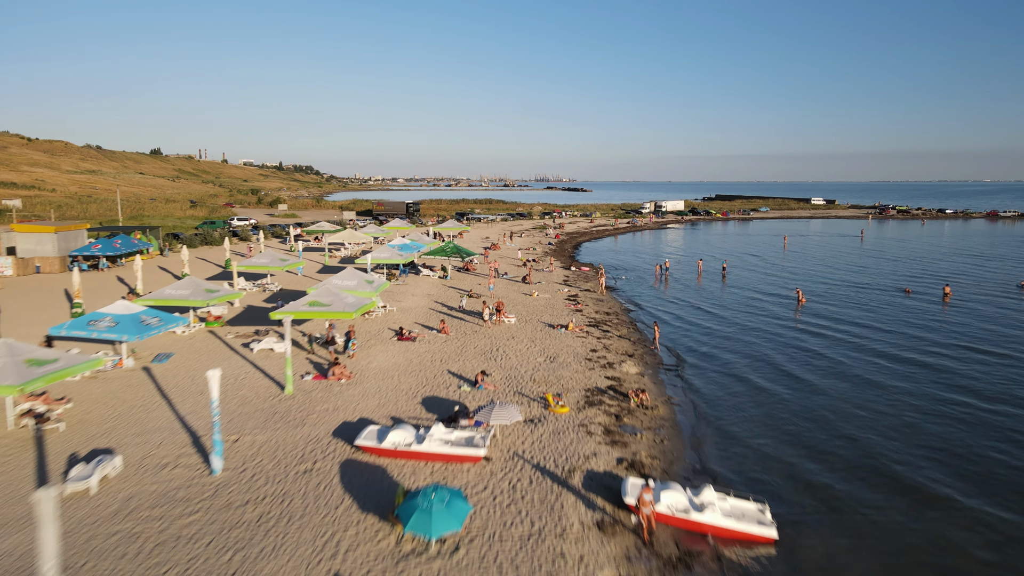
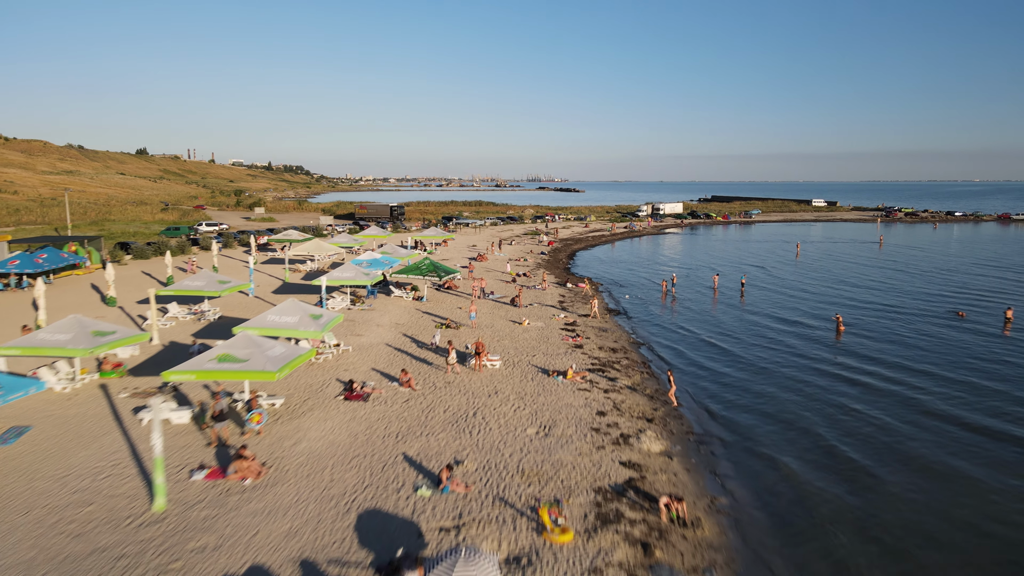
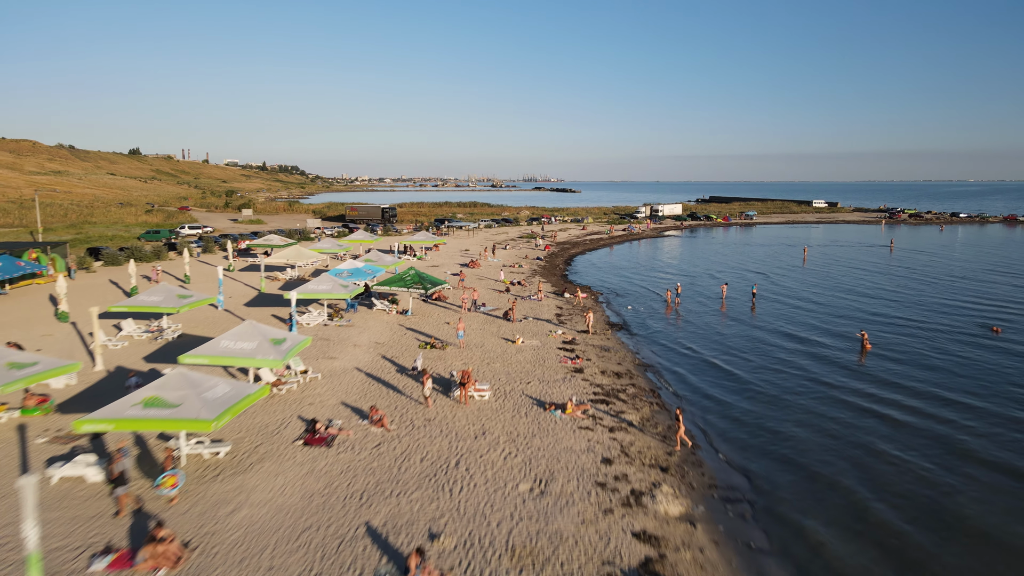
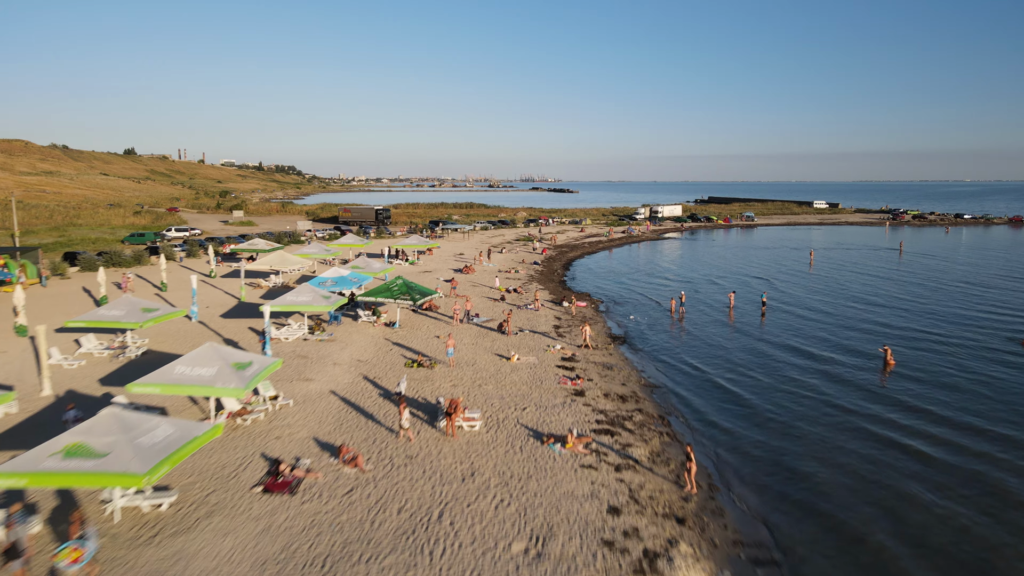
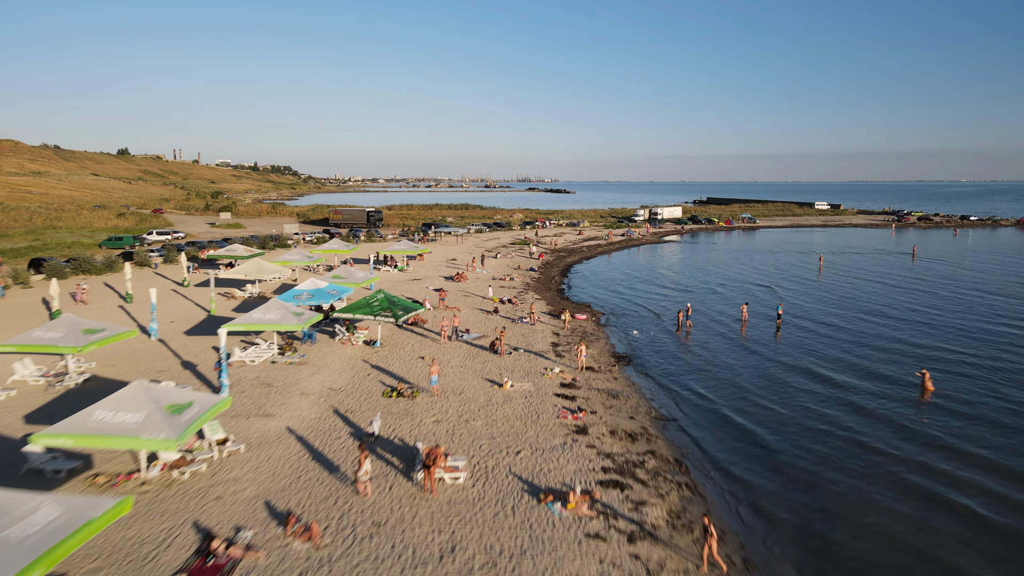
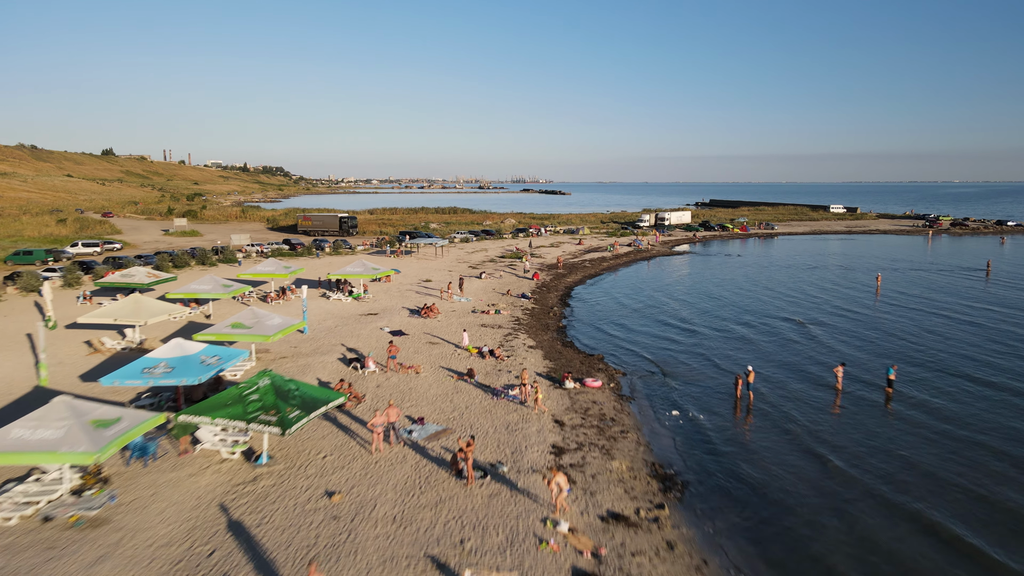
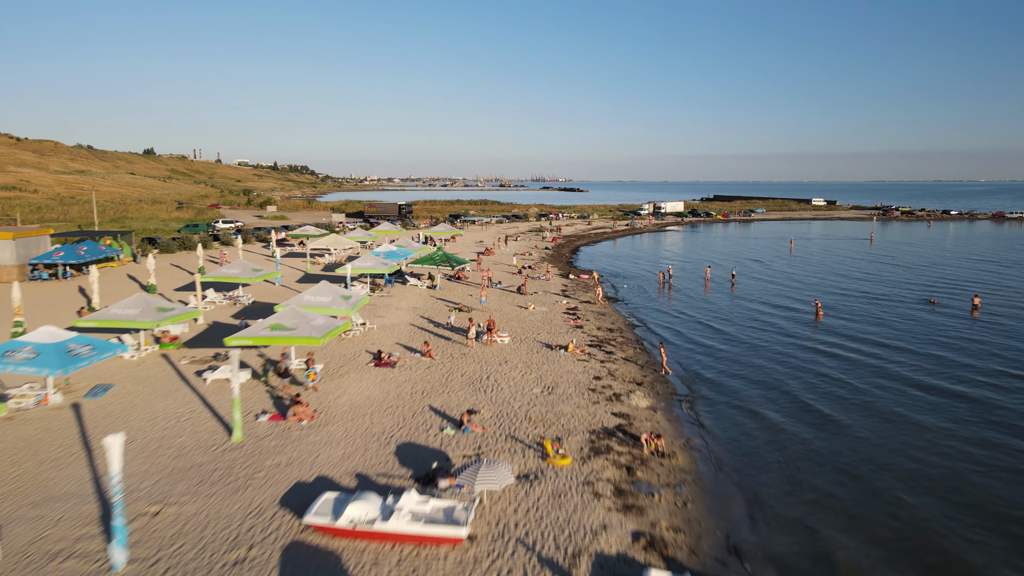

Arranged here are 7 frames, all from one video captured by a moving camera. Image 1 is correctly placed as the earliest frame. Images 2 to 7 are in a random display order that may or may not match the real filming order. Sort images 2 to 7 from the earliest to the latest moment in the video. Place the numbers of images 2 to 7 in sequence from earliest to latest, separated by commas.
7, 2, 3, 4, 5, 6
